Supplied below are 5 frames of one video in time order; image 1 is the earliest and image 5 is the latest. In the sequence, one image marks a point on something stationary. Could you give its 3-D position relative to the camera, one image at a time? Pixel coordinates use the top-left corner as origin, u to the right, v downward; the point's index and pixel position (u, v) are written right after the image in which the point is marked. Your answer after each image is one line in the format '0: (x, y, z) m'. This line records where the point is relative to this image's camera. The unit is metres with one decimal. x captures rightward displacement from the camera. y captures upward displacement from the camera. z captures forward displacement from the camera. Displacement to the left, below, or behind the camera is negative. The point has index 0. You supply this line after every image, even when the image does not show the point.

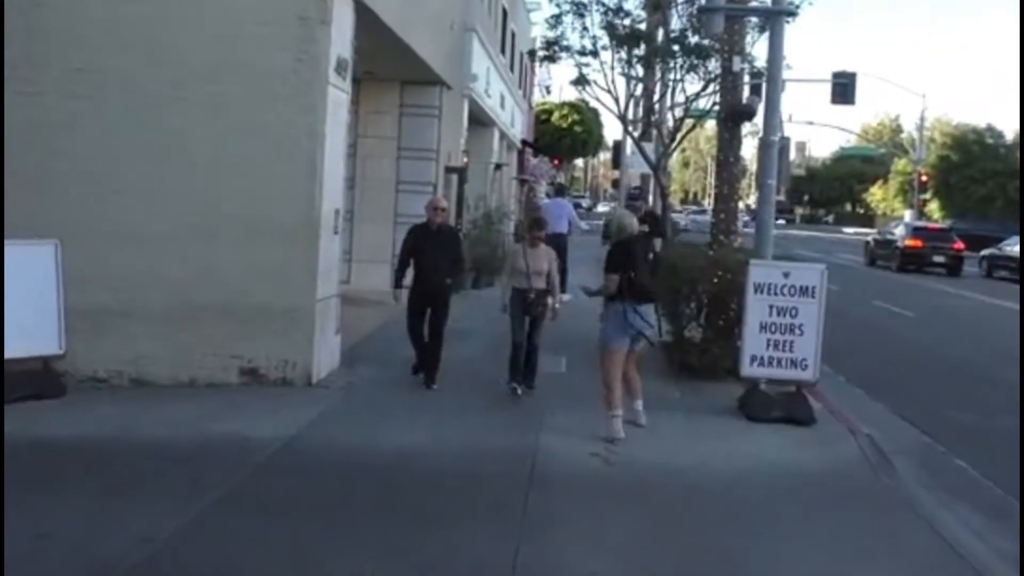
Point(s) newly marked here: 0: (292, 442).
0: (-1.5, -1.0, +11.7) m
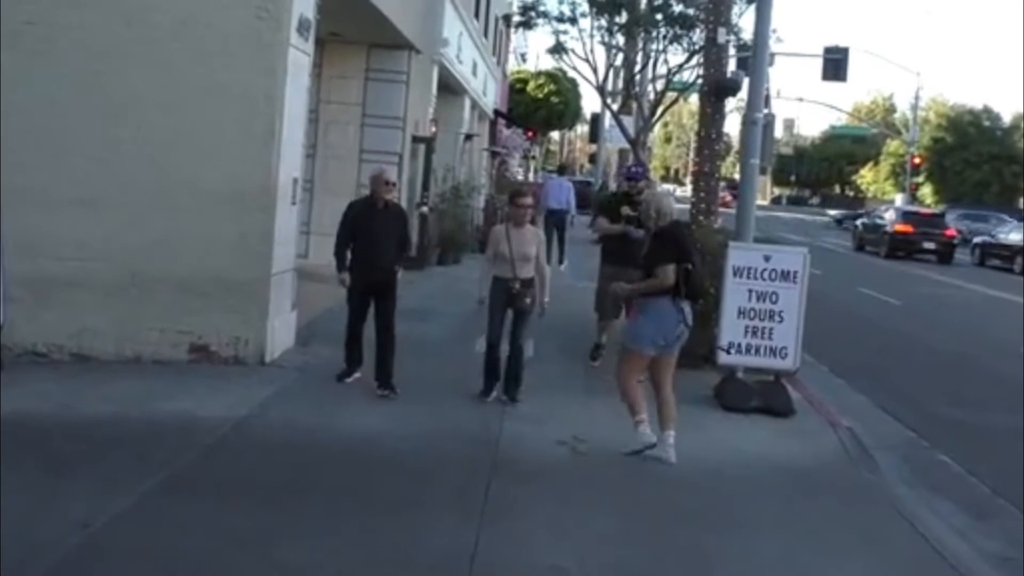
0: (-1.7, -0.9, +11.1) m
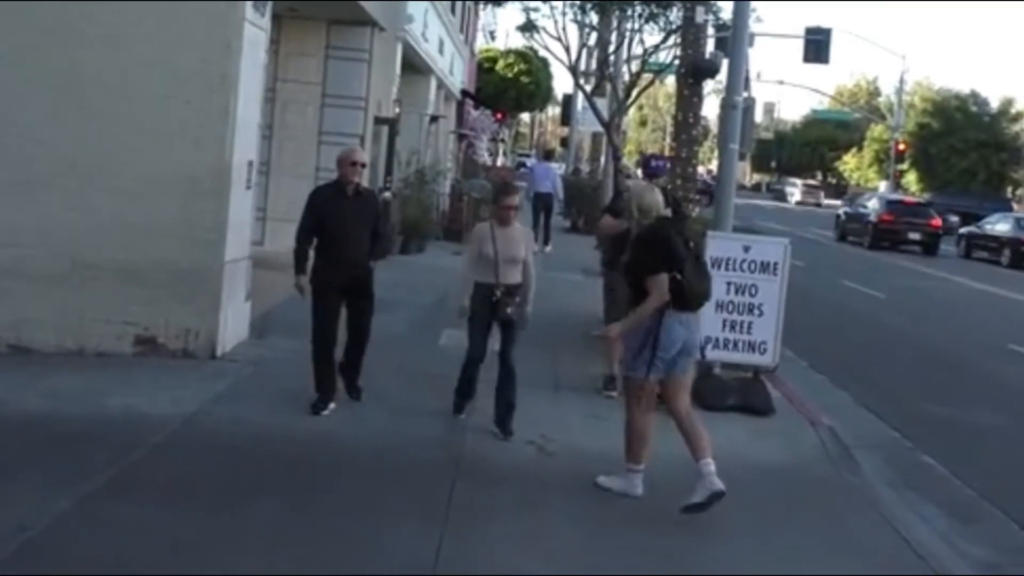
0: (-1.9, -0.8, +10.6) m
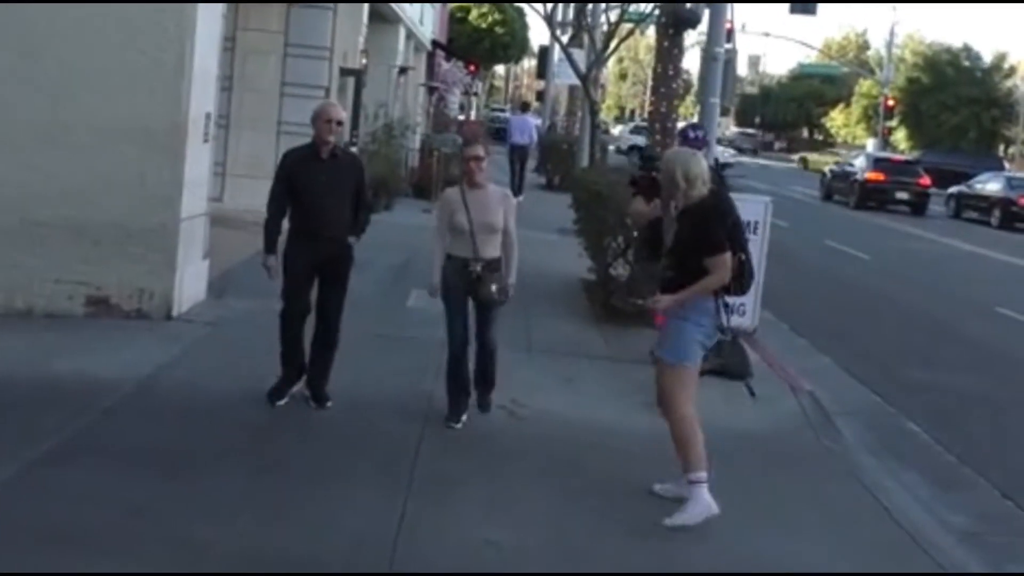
0: (-2.1, -0.5, +10.1) m
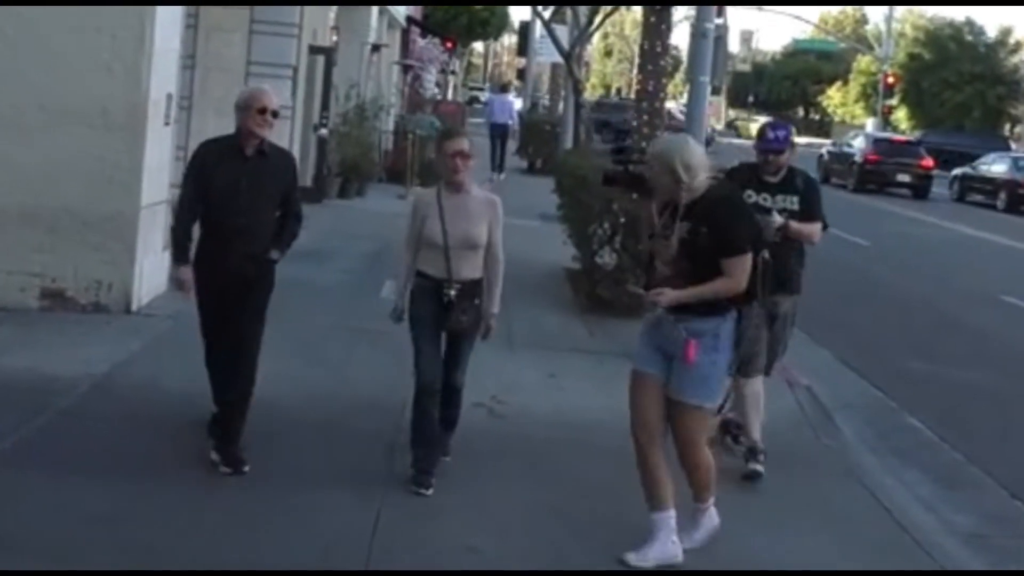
0: (-2.2, -0.5, +9.6) m
